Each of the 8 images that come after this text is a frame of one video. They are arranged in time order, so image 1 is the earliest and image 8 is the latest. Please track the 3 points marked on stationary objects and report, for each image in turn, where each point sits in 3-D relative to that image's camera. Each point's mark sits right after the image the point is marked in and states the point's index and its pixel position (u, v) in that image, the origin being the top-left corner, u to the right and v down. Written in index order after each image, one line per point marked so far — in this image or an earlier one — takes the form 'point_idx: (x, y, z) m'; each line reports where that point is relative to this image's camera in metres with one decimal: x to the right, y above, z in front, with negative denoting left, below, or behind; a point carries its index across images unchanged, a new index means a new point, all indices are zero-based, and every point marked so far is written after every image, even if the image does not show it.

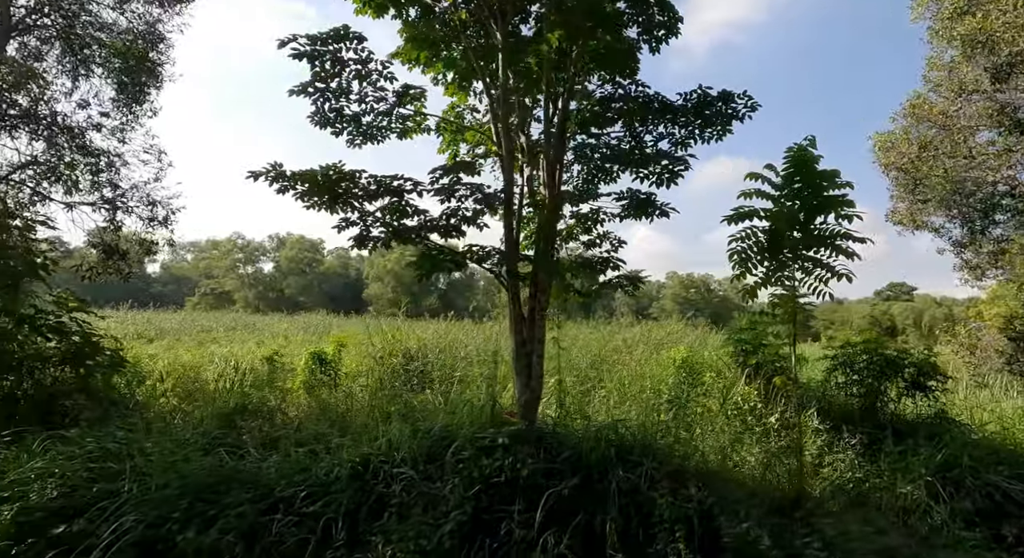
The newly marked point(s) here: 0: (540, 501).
0: (+0.1, -1.0, +2.5) m
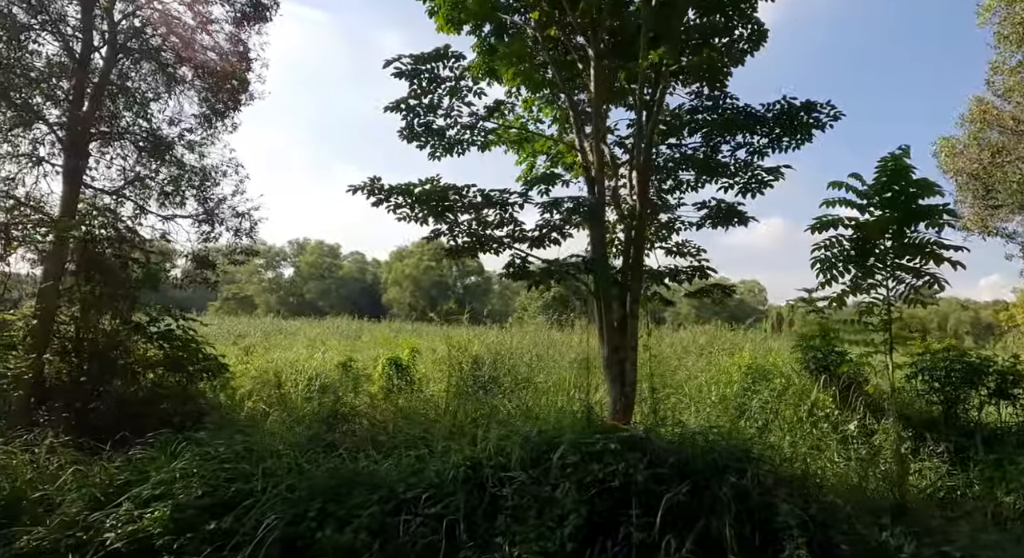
0: (+0.7, -1.1, +2.6) m
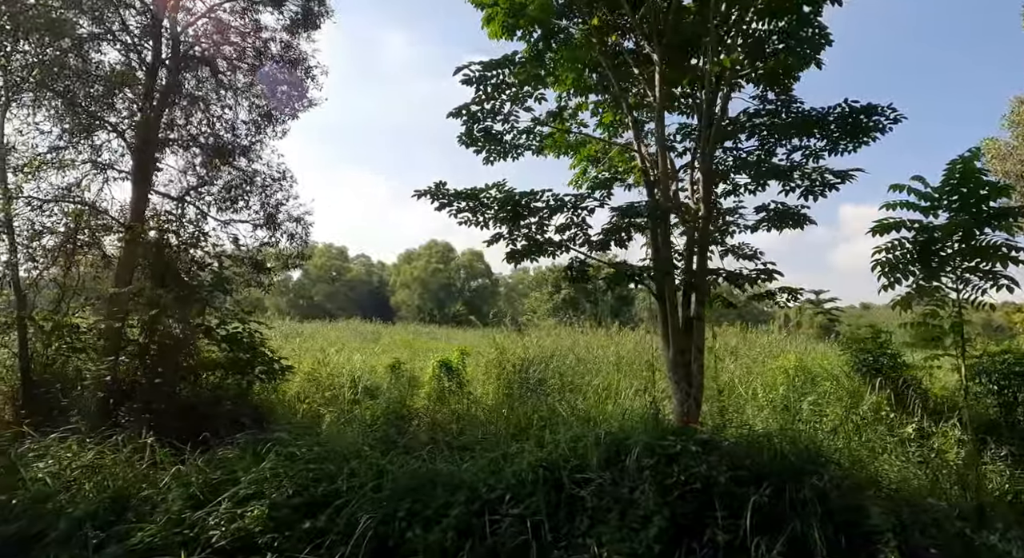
0: (+1.1, -1.1, +2.6) m
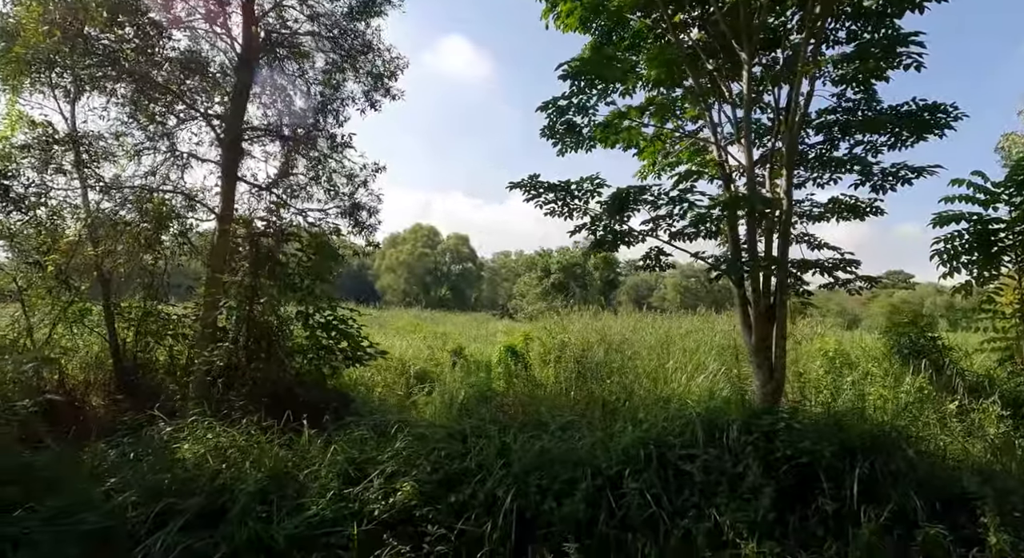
0: (+1.7, -1.0, +2.9) m
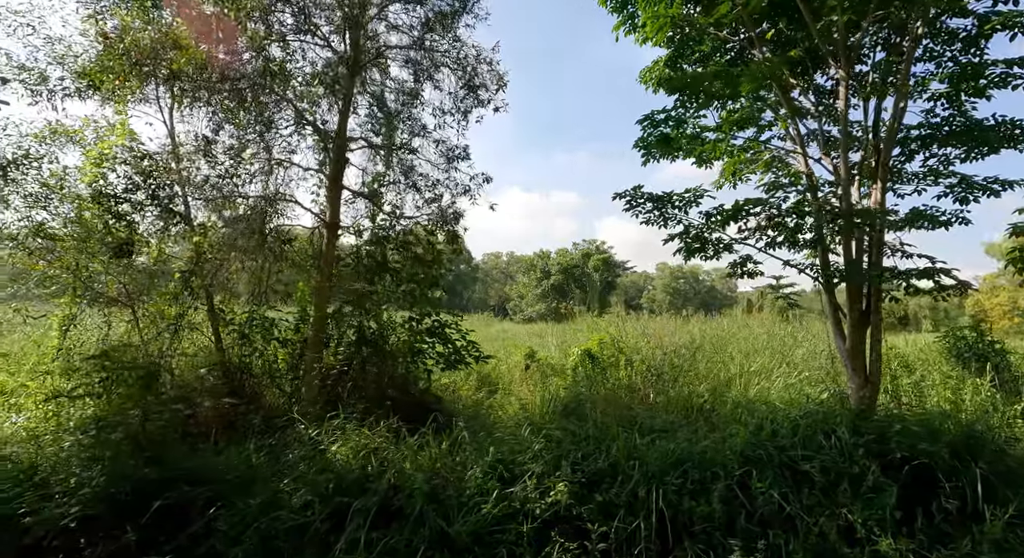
0: (+2.5, -1.1, +3.0) m
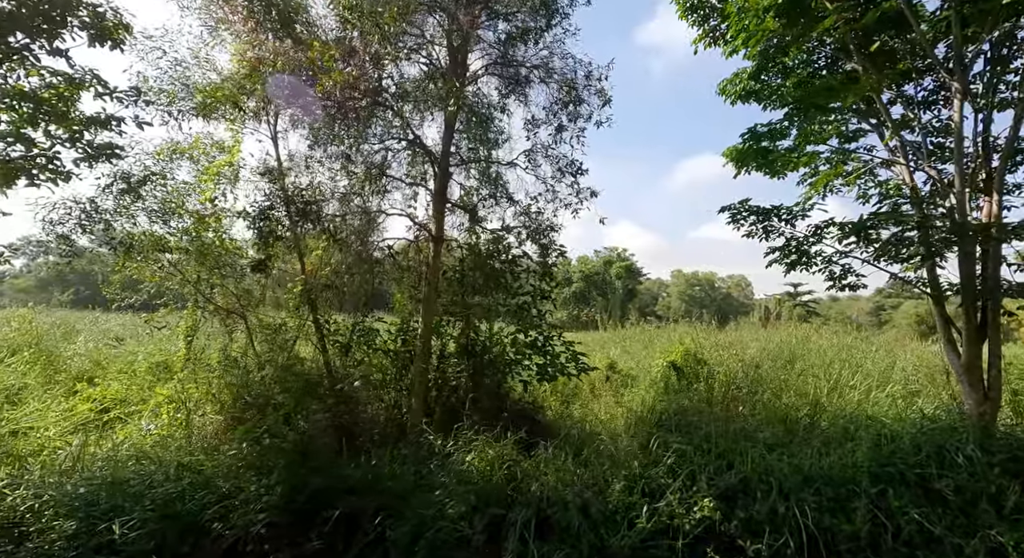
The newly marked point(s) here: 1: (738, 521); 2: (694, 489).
0: (+3.2, -1.2, +2.9) m
1: (+1.1, -1.2, +2.7) m
2: (+0.9, -1.1, +2.8) m
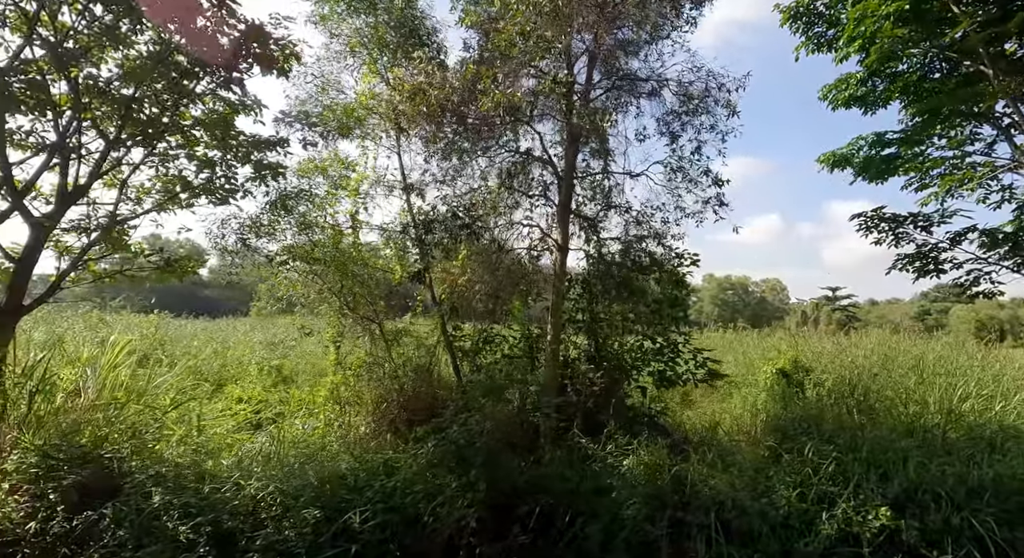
0: (+4.1, -1.2, +2.8) m
1: (+2.0, -1.3, +2.7) m
2: (+1.8, -1.1, +2.8) m
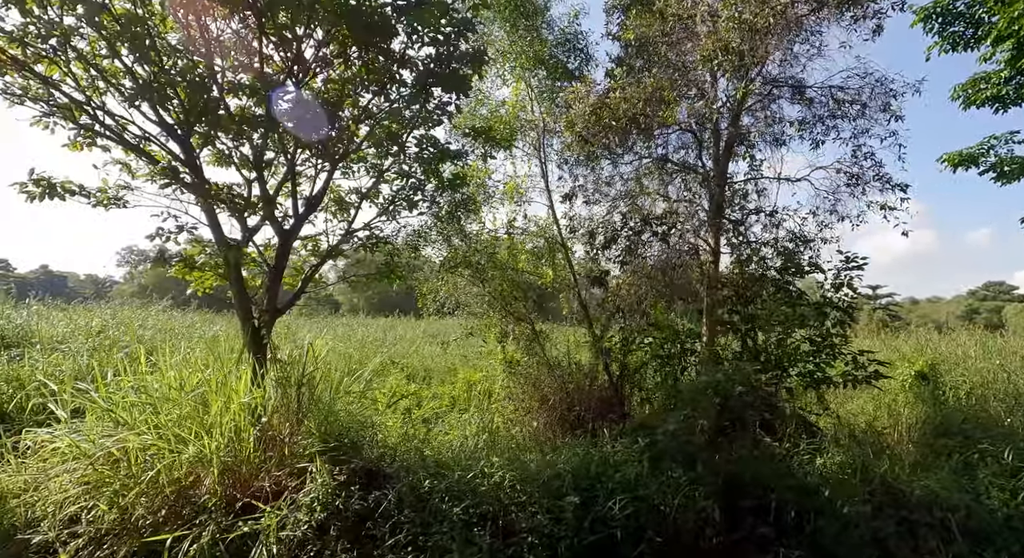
0: (+5.2, -1.2, +2.6) m
1: (+3.1, -1.3, +2.7) m
2: (+3.0, -1.2, +2.8) m
